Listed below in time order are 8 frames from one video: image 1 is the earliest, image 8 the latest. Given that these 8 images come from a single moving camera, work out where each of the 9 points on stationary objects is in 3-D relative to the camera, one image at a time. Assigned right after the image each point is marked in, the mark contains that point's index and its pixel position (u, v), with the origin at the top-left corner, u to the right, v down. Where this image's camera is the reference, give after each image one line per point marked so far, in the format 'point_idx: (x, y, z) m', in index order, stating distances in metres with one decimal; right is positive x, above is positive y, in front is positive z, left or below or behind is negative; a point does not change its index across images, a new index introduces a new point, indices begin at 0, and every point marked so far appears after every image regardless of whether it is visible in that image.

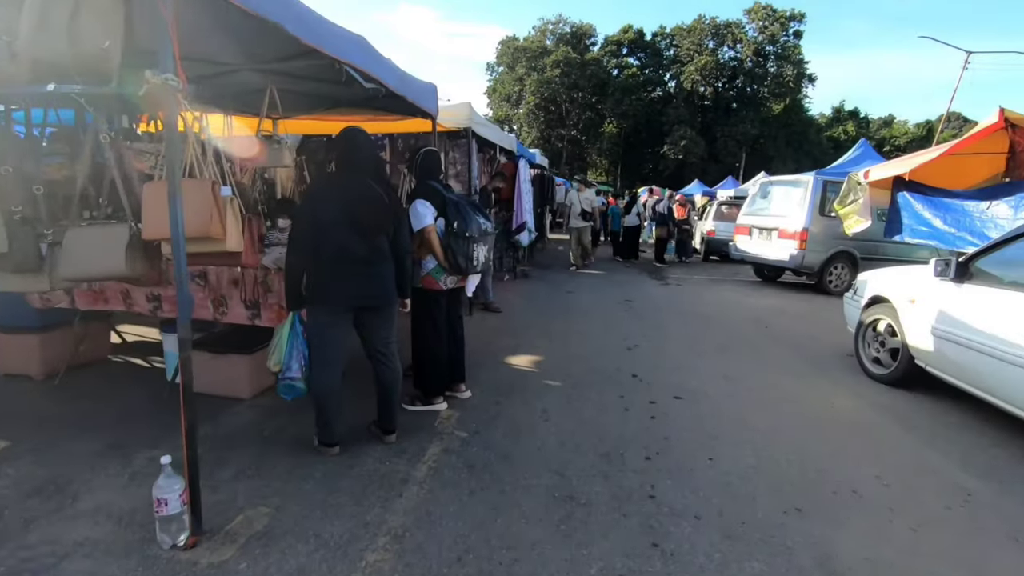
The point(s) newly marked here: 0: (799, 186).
0: (+5.9, +2.1, +11.1) m
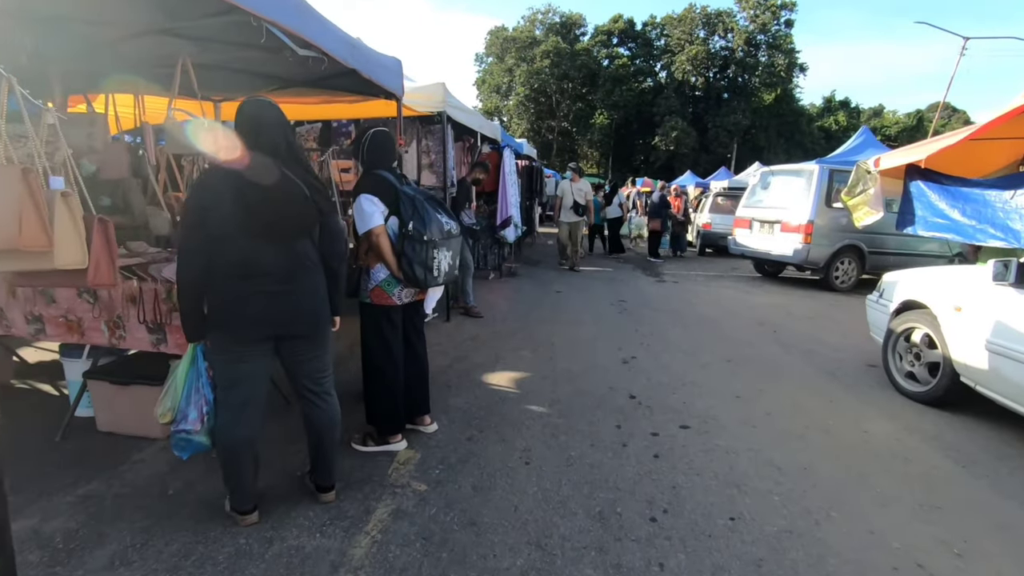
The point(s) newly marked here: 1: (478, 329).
0: (+5.6, +2.2, +10.4) m
1: (-0.4, -0.5, +6.6) m
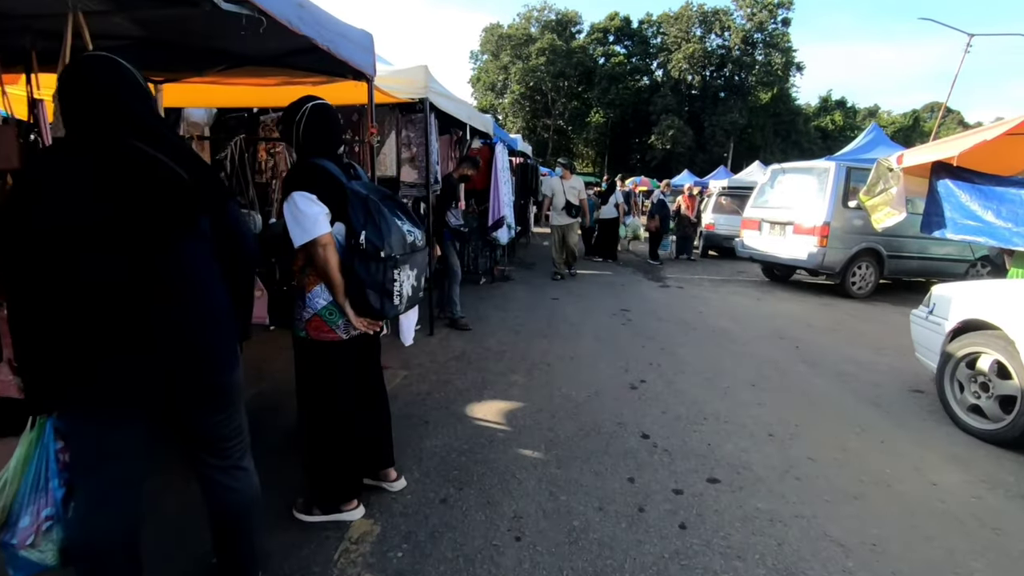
0: (+5.4, +2.0, +9.6) m
1: (-0.5, -0.6, +5.8) m
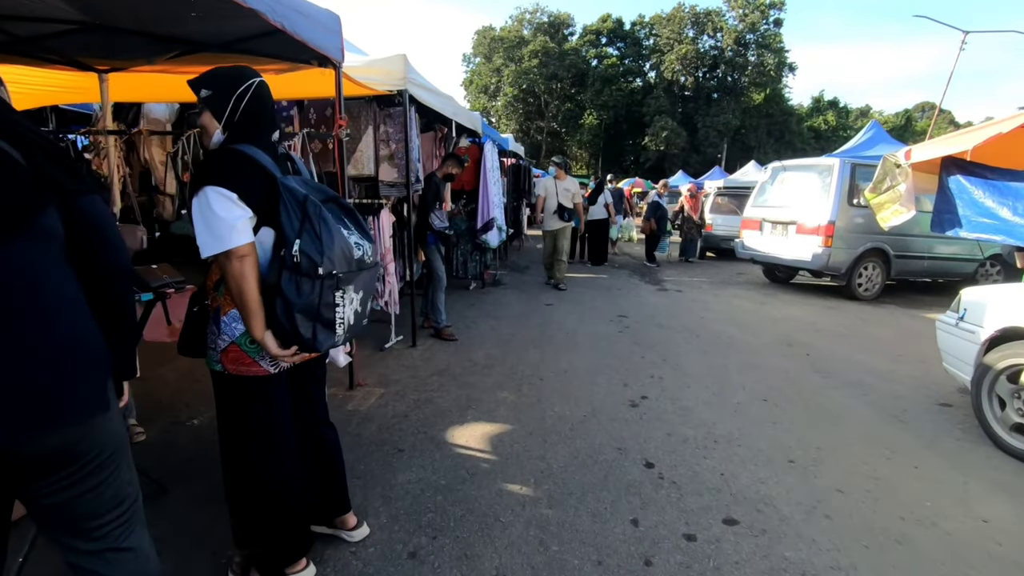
0: (+5.3, +2.0, +9.3) m
1: (-0.6, -0.7, +5.3) m
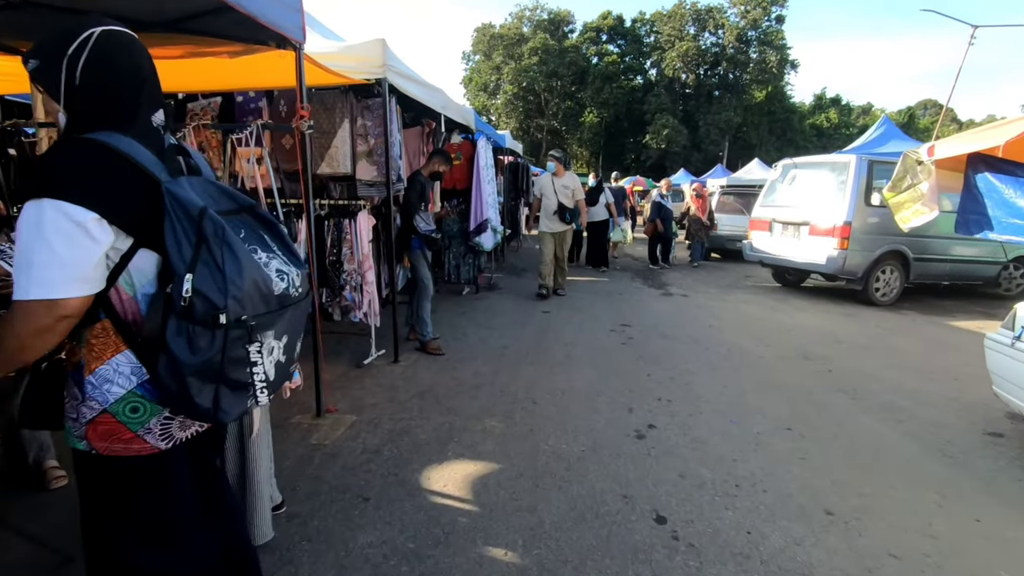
0: (+5.2, +1.9, +8.7) m
1: (-0.7, -0.8, +4.8) m
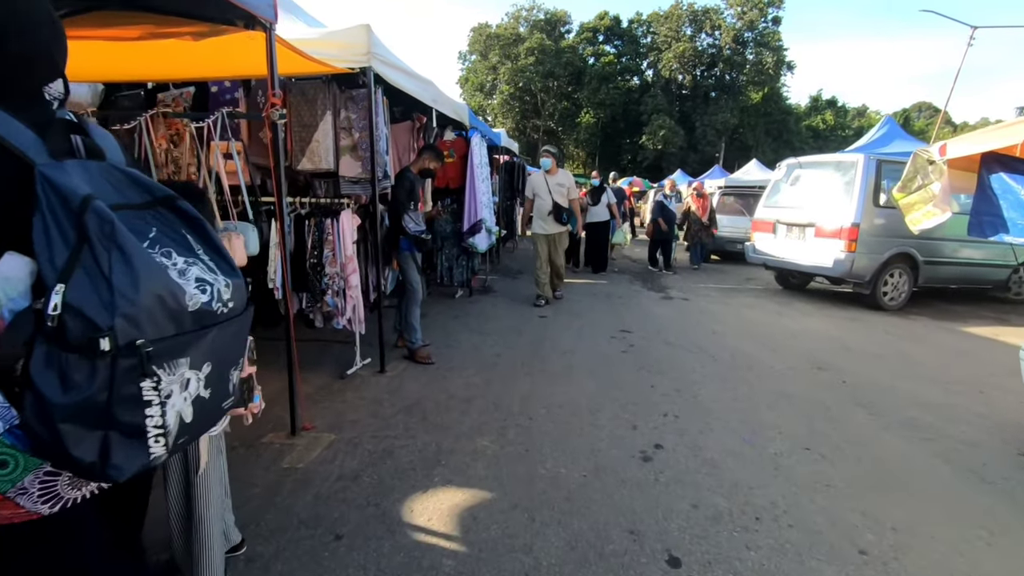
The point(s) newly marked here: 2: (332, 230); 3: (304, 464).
0: (+5.1, +1.9, +8.4) m
1: (-0.8, -0.8, +4.5) m
2: (-1.5, +0.5, +4.6) m
3: (-1.2, -1.0, +3.2) m
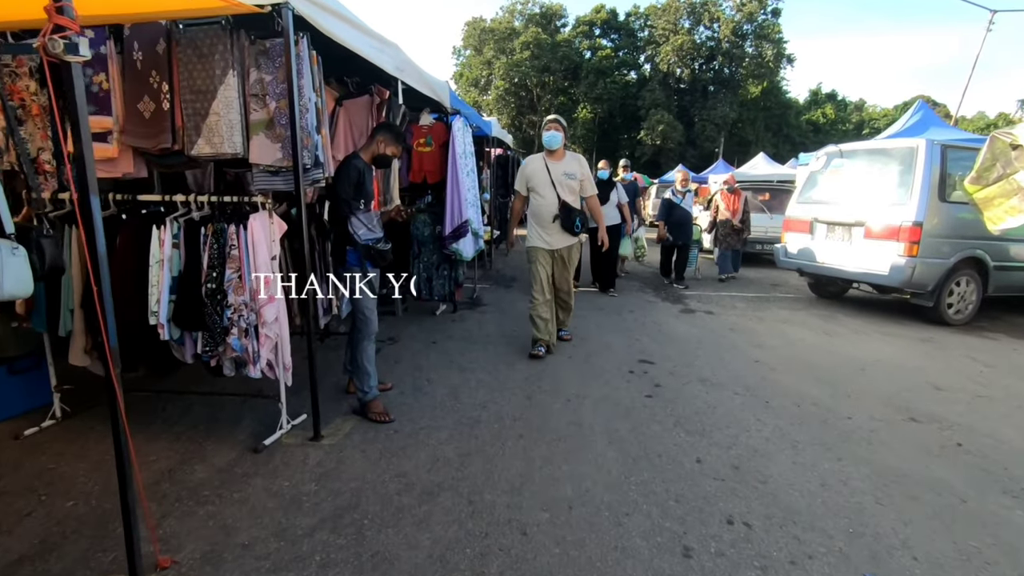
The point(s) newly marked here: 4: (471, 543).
0: (+5.0, +1.7, +7.1) m
1: (-0.8, -1.0, +3.1) m
2: (-1.6, +0.3, +3.2) m
3: (-1.3, -1.3, +1.8) m
4: (-0.2, -1.1, +2.4) m
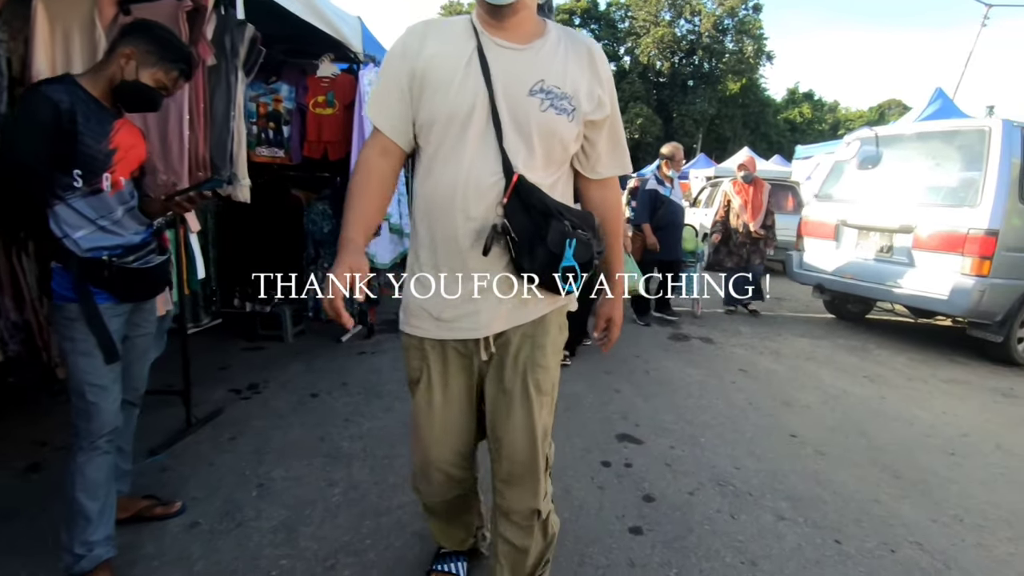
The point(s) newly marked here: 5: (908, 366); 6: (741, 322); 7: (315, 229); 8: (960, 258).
0: (+4.4, +1.5, +5.4) m
1: (-1.3, -1.3, +1.2) m
2: (-2.1, +0.1, +1.2) m
3: (-1.7, -1.5, -0.1) m
4: (-0.6, -1.4, +0.6) m
5: (+3.7, -0.7, +5.0) m
6: (+2.8, -0.4, +6.6) m
7: (-1.8, +0.5, +4.9) m
8: (+4.2, +0.3, +5.1) m
